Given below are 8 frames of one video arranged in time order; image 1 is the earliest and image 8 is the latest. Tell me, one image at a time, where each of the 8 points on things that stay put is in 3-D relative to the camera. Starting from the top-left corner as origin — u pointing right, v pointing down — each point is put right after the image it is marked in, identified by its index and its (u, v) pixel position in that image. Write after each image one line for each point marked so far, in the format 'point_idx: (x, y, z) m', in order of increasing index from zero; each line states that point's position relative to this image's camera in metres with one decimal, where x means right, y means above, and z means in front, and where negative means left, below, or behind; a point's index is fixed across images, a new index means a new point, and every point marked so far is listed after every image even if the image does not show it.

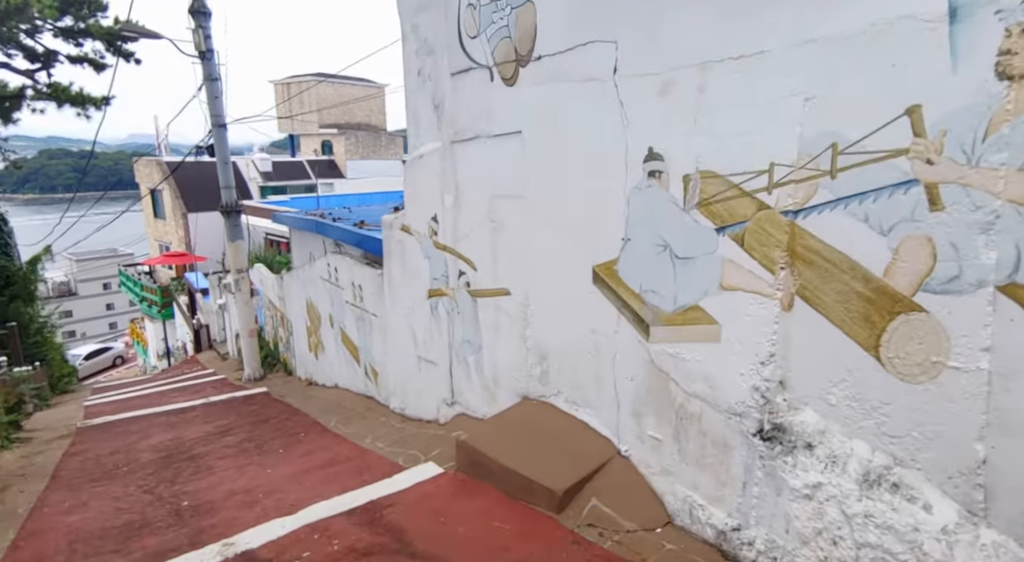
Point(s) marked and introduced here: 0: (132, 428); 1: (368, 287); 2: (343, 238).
0: (-6.9, -2.7, +10.6) m
1: (-2.1, -0.1, +8.3) m
2: (-2.9, +0.7, +9.9) m
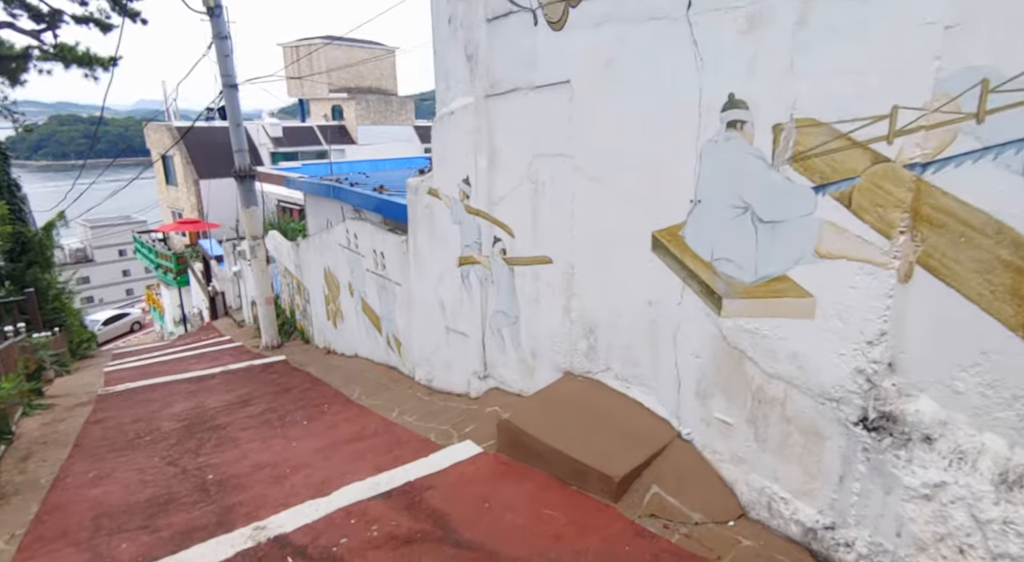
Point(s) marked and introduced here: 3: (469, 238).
0: (-6.5, -2.1, +10.5) m
1: (-1.7, +0.4, +7.9) m
2: (-2.5, +1.3, +9.5) m
3: (-0.4, +0.4, +5.7) m
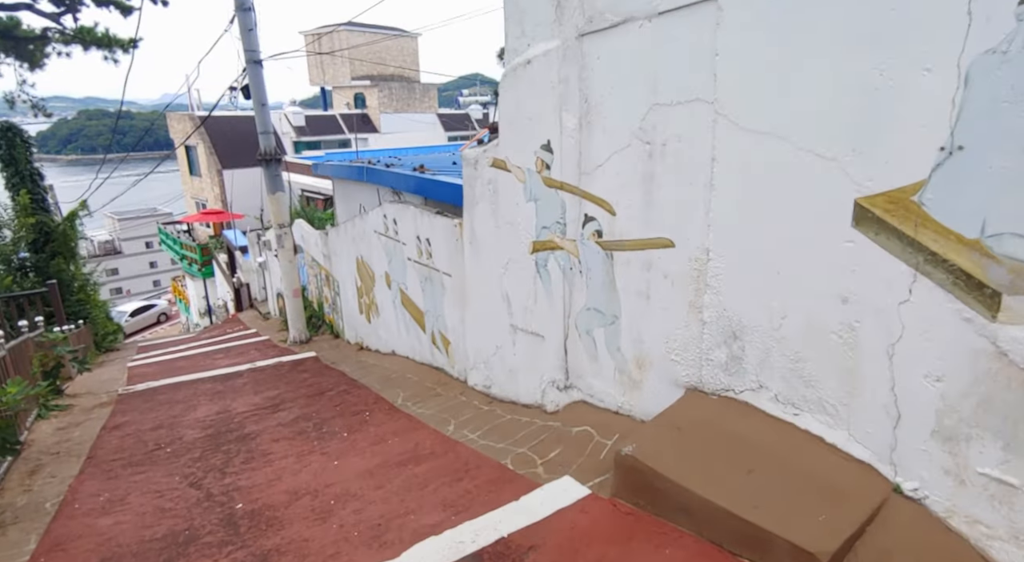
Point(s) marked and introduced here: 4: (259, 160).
0: (-5.6, -1.9, +9.7) m
1: (-0.9, +0.5, +6.9) m
2: (-1.6, +1.4, +8.5) m
3: (+0.3, +0.5, +4.6) m
4: (-5.8, +2.8, +13.3) m
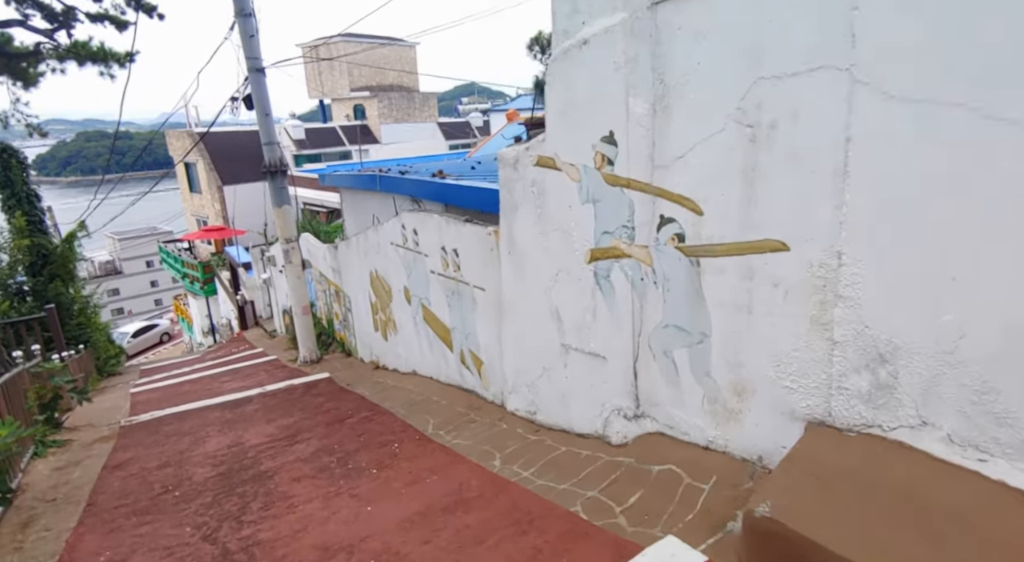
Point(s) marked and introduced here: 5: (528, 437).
0: (-5.1, -2.3, +9.0) m
1: (-0.5, +0.3, +6.3) m
2: (-1.2, +1.2, +7.9) m
3: (+0.7, +0.4, +4.0) m
4: (-5.4, +2.4, +12.7) m
5: (+0.2, -1.4, +5.3) m
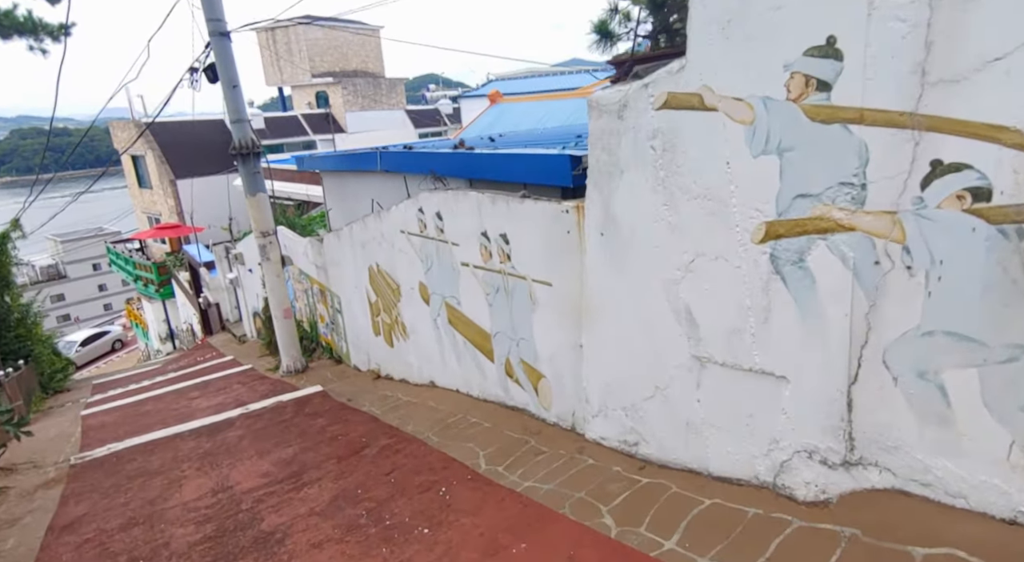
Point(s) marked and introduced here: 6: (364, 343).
0: (-4.6, -2.3, +7.4) m
1: (+0.1, +0.4, +4.9) m
2: (-0.8, +1.3, +6.5) m
3: (+1.4, +0.5, +2.7) m
4: (-5.3, +2.4, +10.9) m
5: (+0.9, -1.4, +3.9) m
6: (-2.6, -1.1, +10.3) m
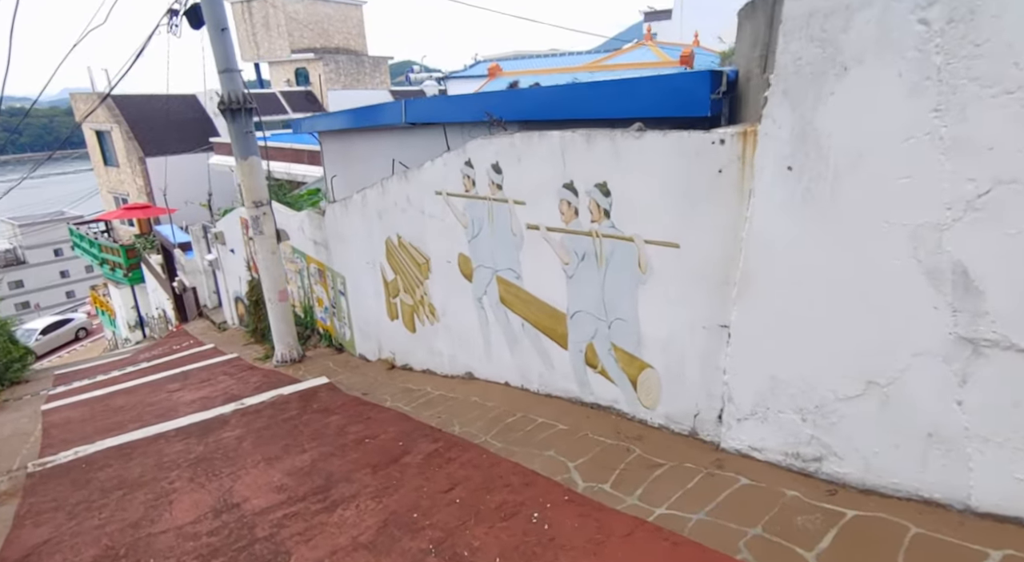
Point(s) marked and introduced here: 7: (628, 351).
0: (-4.0, -2.0, +6.0) m
1: (+0.9, +0.6, +3.7) m
2: (-0.1, +1.6, +5.2) m
3: (+2.3, +0.7, +1.6) m
4: (-4.8, +2.8, +9.5) m
5: (+1.6, -1.1, +2.8) m
6: (-2.1, -0.7, +9.0) m
7: (+0.9, -0.5, +4.2) m
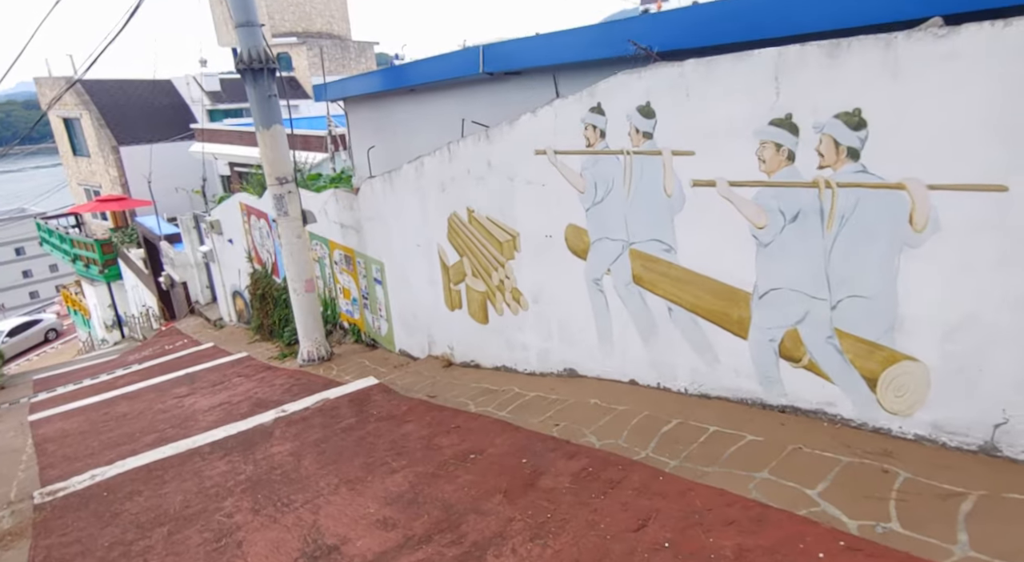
0: (-2.9, -1.8, +4.8) m
1: (+2.0, +0.8, +2.7) m
2: (+1.0, +1.8, +4.1) m
3: (+3.5, +0.9, +0.5) m
4: (-3.9, +3.0, +8.2) m
5: (+2.9, -0.9, +1.8) m
6: (-1.2, -0.5, +7.8) m
7: (+2.0, -0.3, +3.2) m
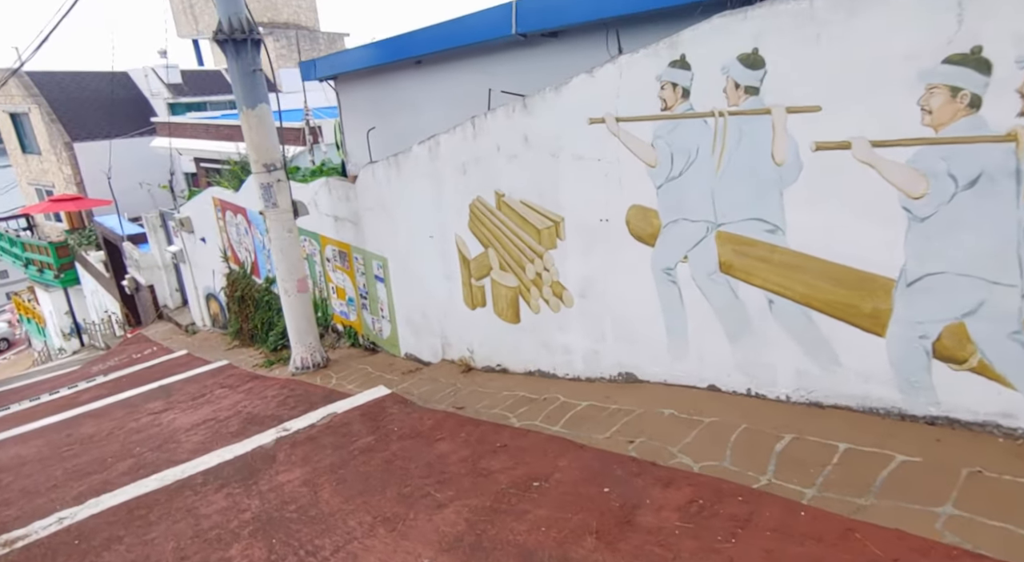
0: (-2.4, -1.8, +3.9) m
1: (+2.6, +0.9, +2.0) m
2: (+1.5, +1.8, +3.3) m
3: (+4.2, +1.0, -0.1) m
4: (-3.6, +3.0, +7.1) m
5: (+3.5, -0.8, +1.1) m
6: (-0.8, -0.5, +6.9) m
7: (+2.6, -0.2, +2.5) m
